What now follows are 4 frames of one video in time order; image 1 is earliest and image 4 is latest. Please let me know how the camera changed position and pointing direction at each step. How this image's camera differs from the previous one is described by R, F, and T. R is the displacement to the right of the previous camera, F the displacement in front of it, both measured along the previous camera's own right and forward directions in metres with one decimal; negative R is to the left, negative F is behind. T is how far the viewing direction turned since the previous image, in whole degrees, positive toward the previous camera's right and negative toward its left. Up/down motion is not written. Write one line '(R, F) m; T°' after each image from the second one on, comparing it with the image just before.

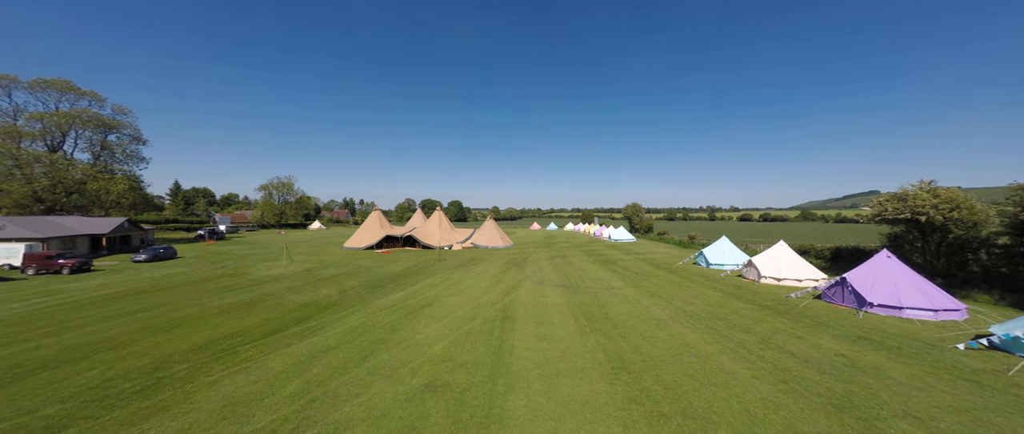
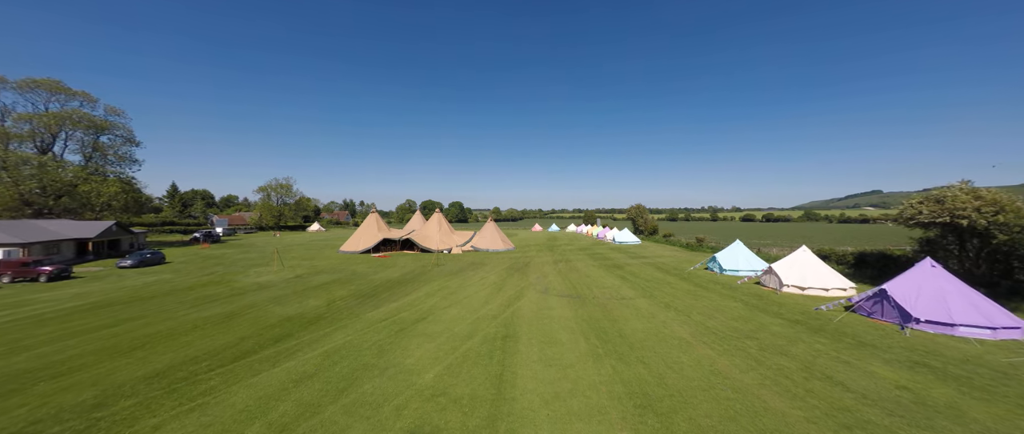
(0.0, +1.3) m; 0°
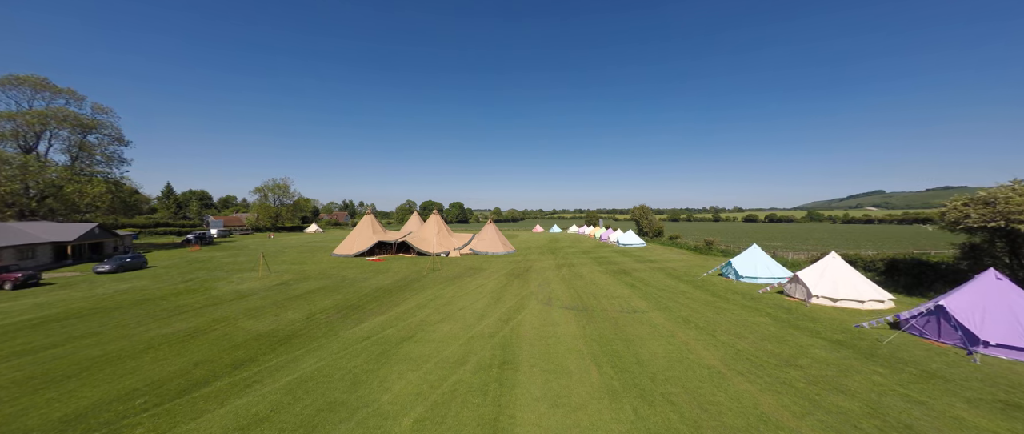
(+0.1, +1.6) m; 0°
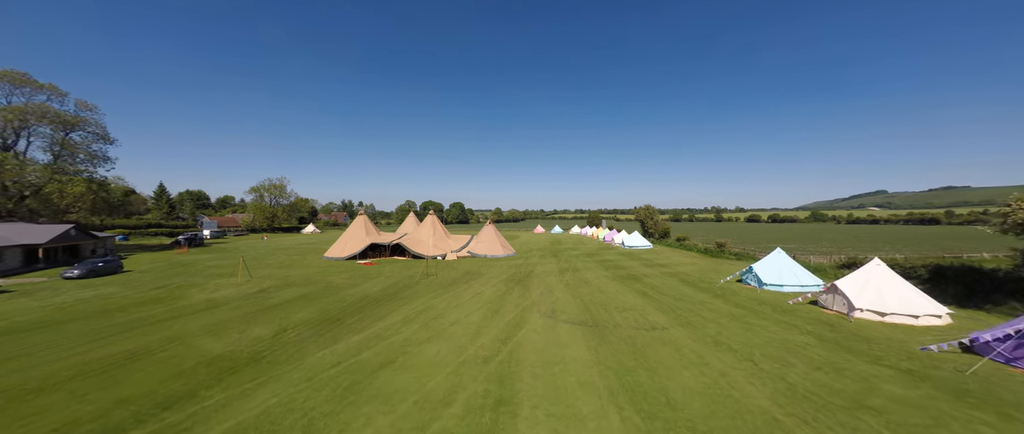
(+0.1, +1.9) m; 0°
